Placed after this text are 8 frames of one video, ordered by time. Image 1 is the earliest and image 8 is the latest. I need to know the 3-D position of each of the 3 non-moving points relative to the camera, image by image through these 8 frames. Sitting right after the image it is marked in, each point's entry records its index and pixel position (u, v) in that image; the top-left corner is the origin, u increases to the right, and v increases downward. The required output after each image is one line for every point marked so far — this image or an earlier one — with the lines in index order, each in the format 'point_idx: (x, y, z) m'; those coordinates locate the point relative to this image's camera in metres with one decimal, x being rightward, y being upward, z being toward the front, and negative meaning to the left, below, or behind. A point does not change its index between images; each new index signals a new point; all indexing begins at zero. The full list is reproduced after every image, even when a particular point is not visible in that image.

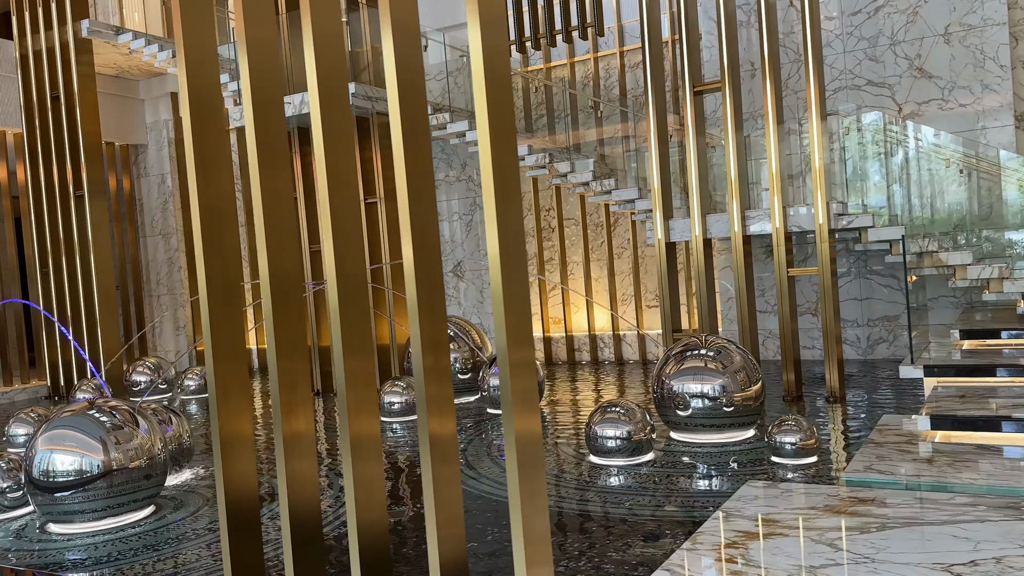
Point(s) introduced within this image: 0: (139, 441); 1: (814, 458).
0: (-2.3, -1.0, +5.4) m
1: (+1.9, -1.1, +5.5) m
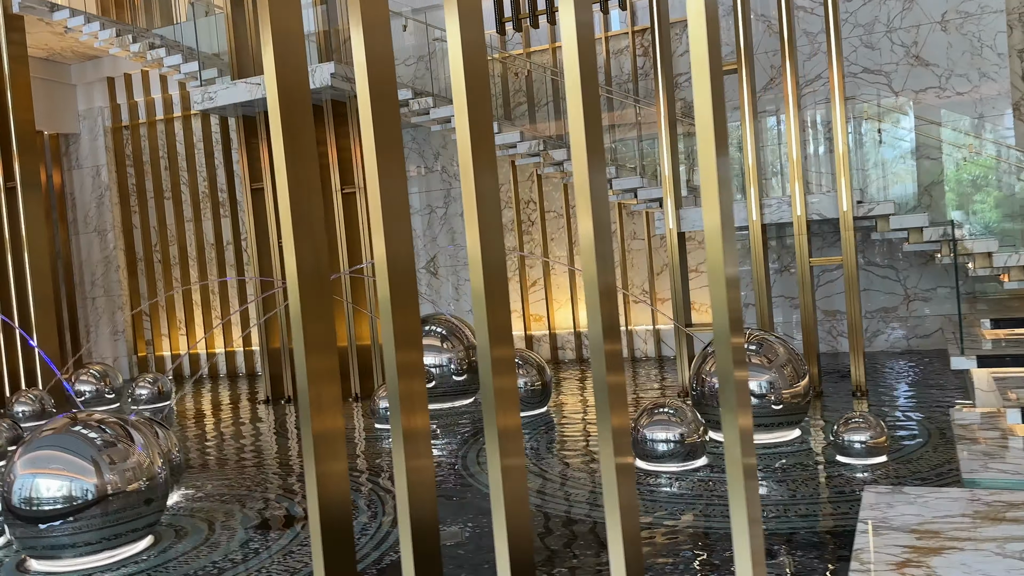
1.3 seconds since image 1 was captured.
0: (-2.0, -0.9, +4.6) m
1: (+2.2, -1.0, +5.1) m
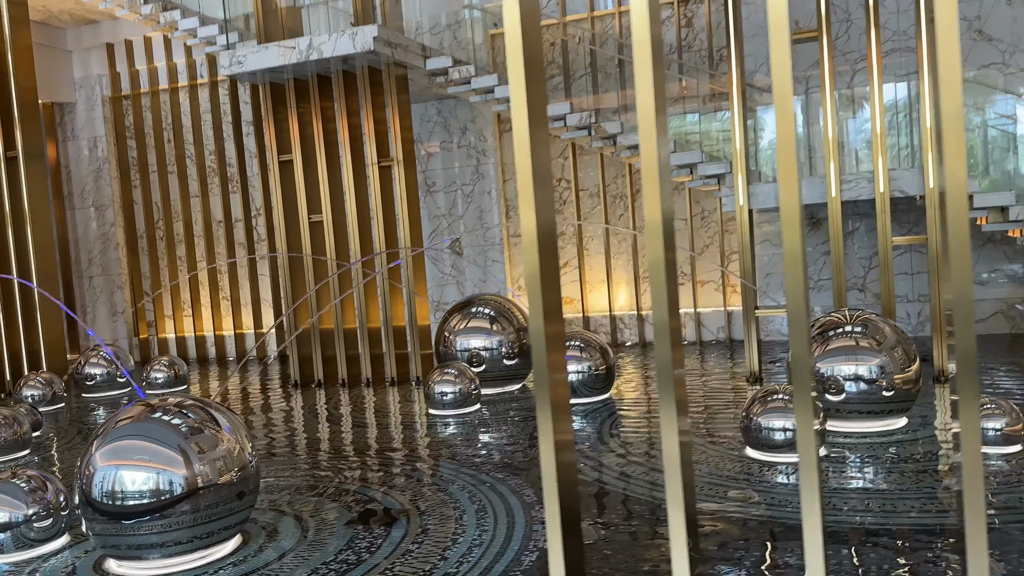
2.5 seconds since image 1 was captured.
0: (-1.4, -0.8, +4.2) m
1: (+2.8, -0.9, +4.8) m
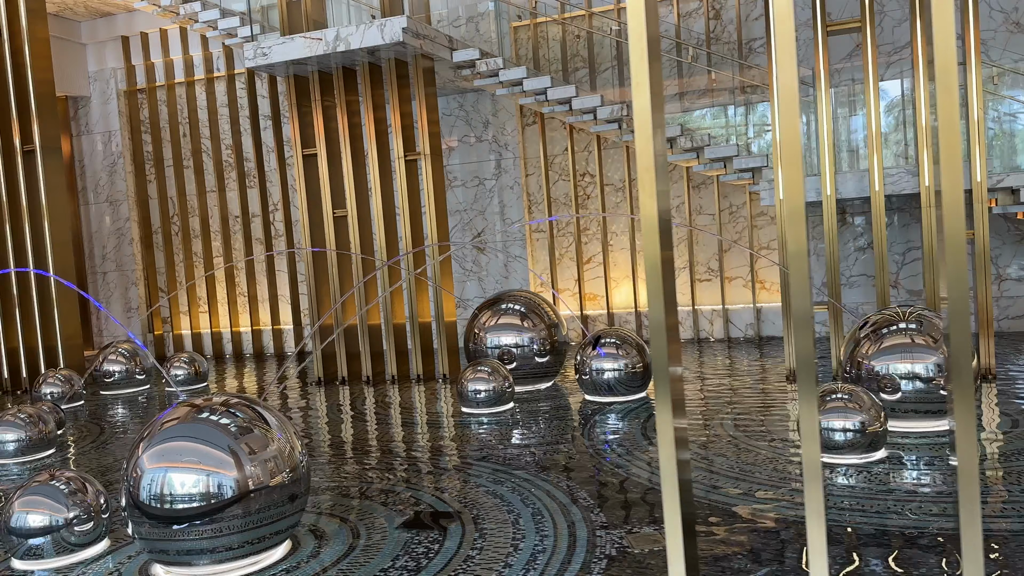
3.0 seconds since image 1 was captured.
0: (-1.1, -0.7, +4.0) m
1: (+3.1, -0.9, +4.7) m
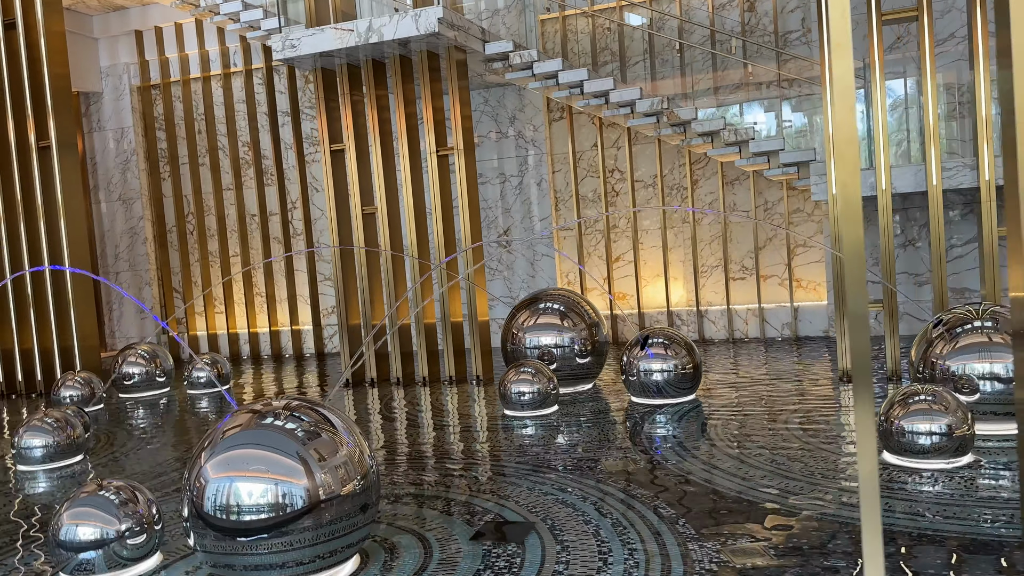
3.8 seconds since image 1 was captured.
0: (-0.7, -0.7, +3.7) m
1: (+3.5, -0.8, +4.4) m
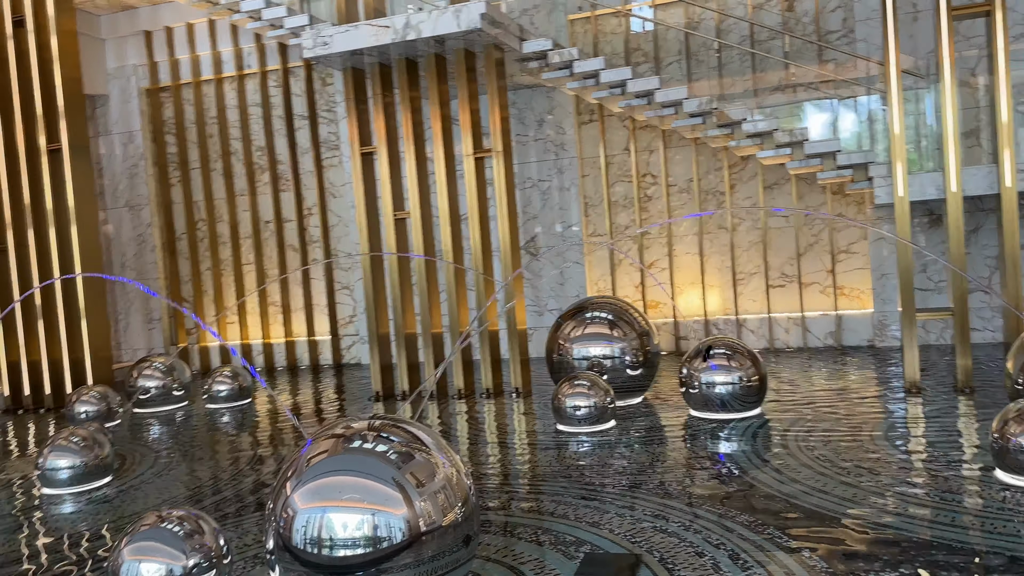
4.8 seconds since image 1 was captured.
0: (-0.3, -0.8, +3.4) m
1: (+3.9, -0.9, +4.1) m
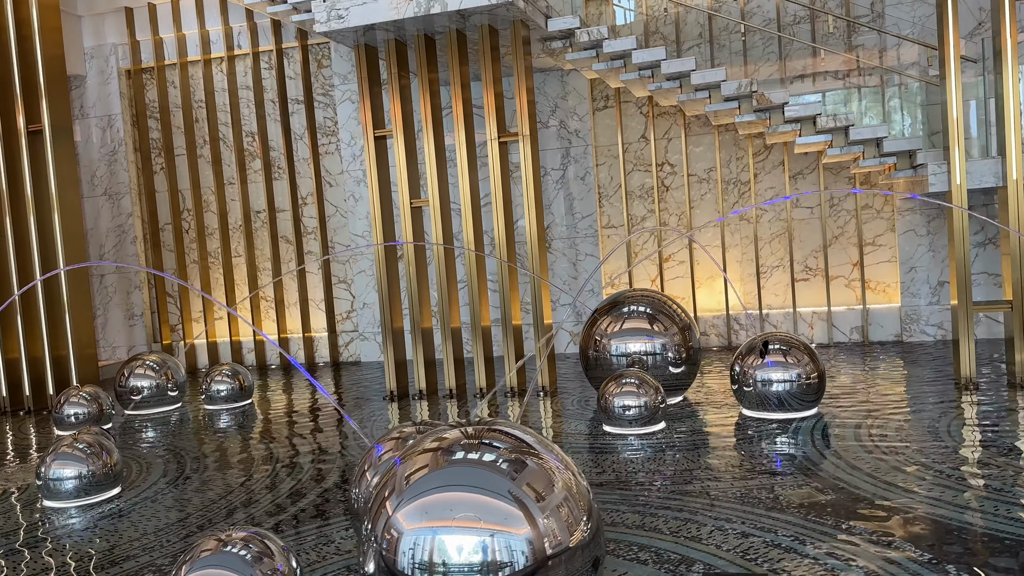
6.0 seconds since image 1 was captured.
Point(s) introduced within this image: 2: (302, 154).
0: (+0.2, -0.7, +2.9) m
1: (+4.4, -0.8, +3.9) m
2: (-2.6, +1.7, +10.7) m
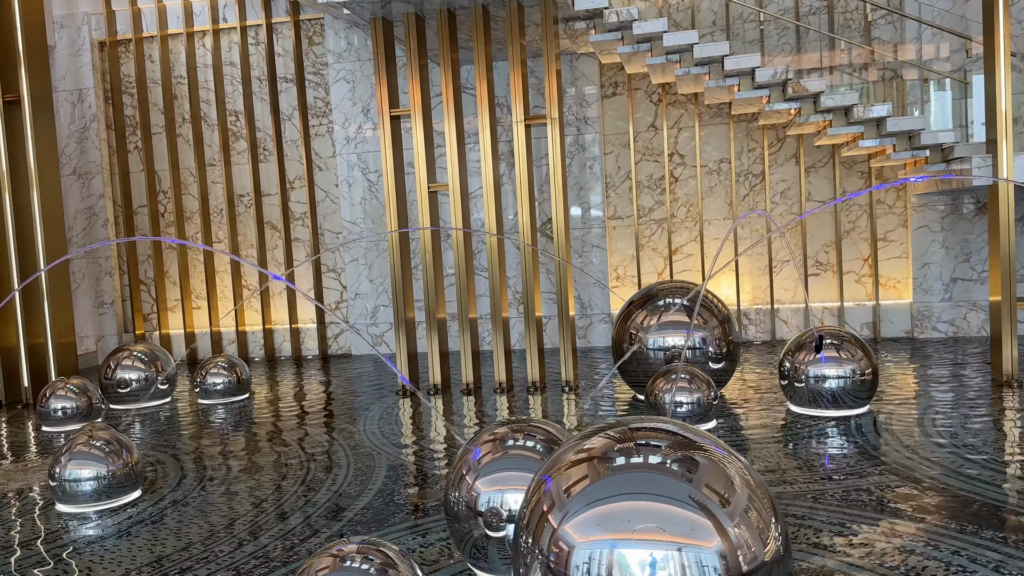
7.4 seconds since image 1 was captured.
0: (+0.7, -0.6, +2.6) m
1: (+4.8, -0.8, +3.9) m
2: (-2.6, +1.8, +10.1) m
